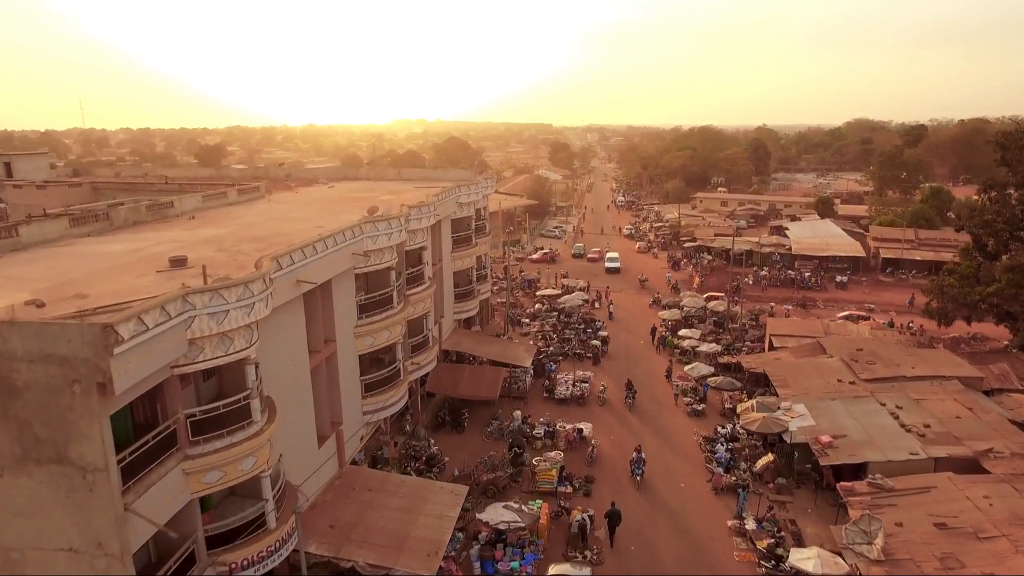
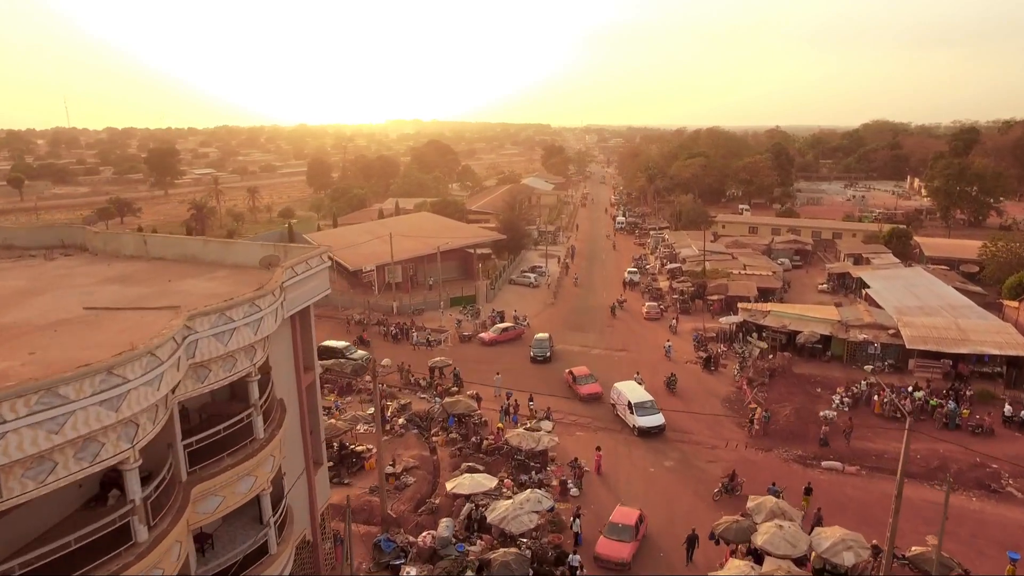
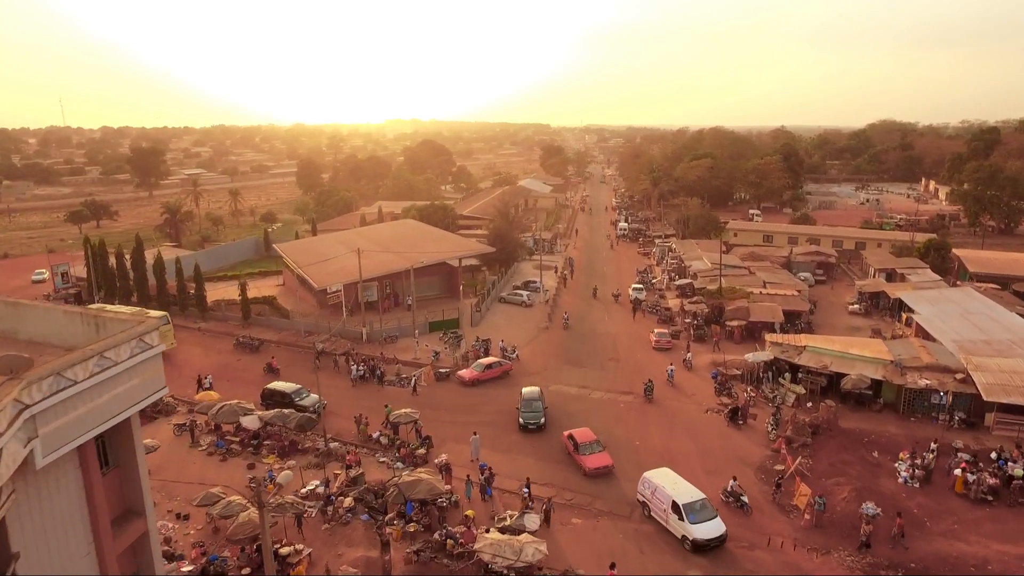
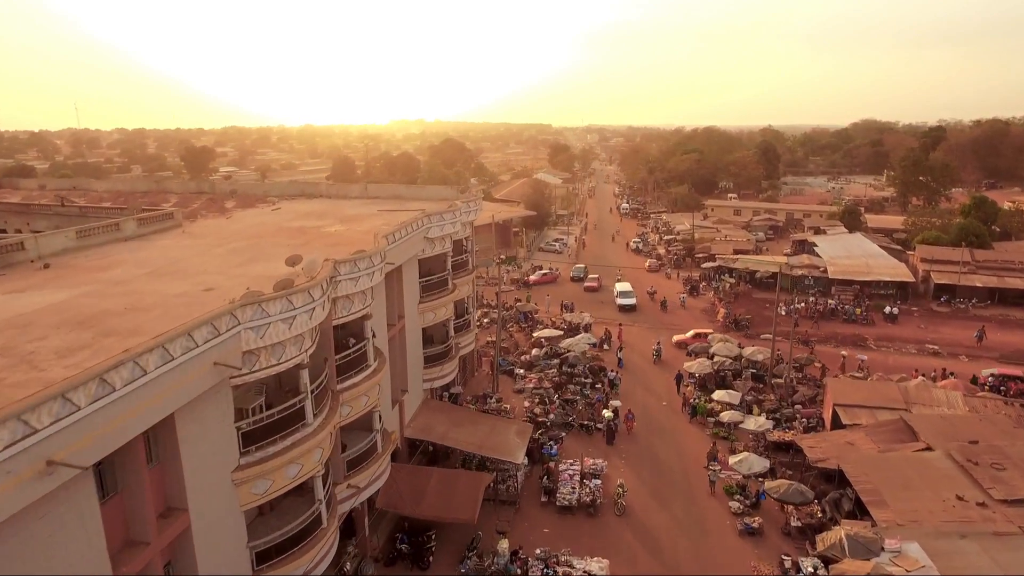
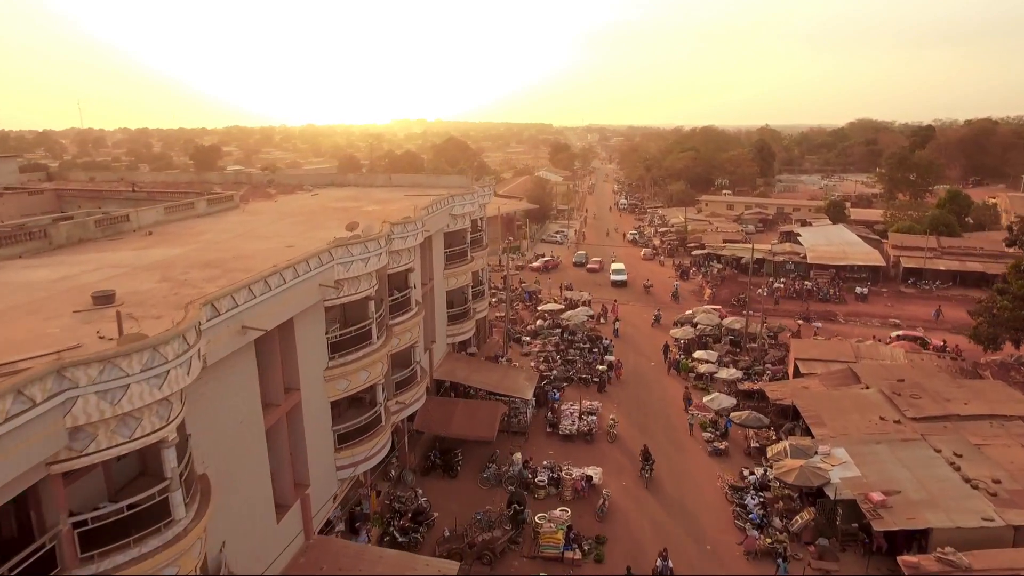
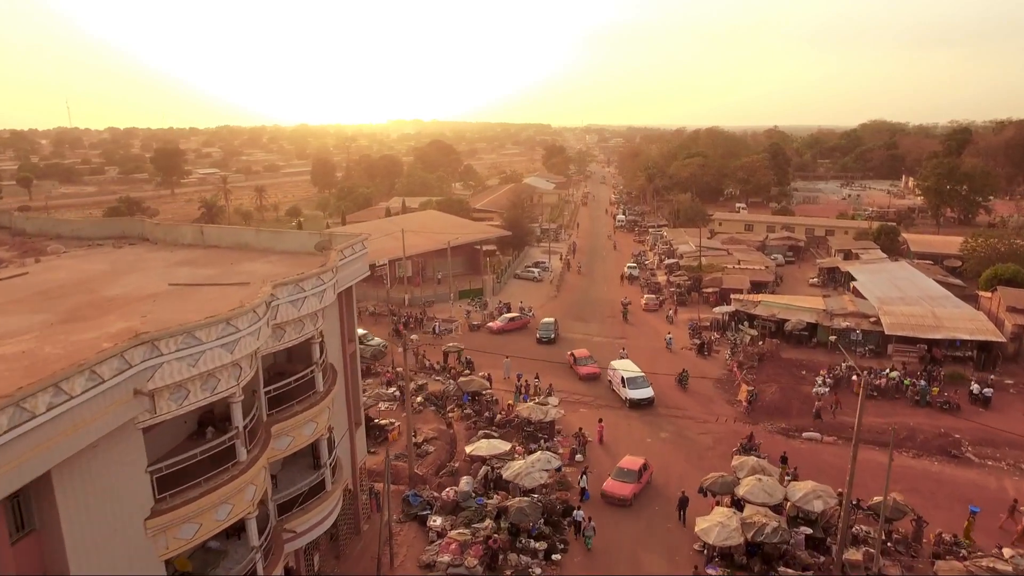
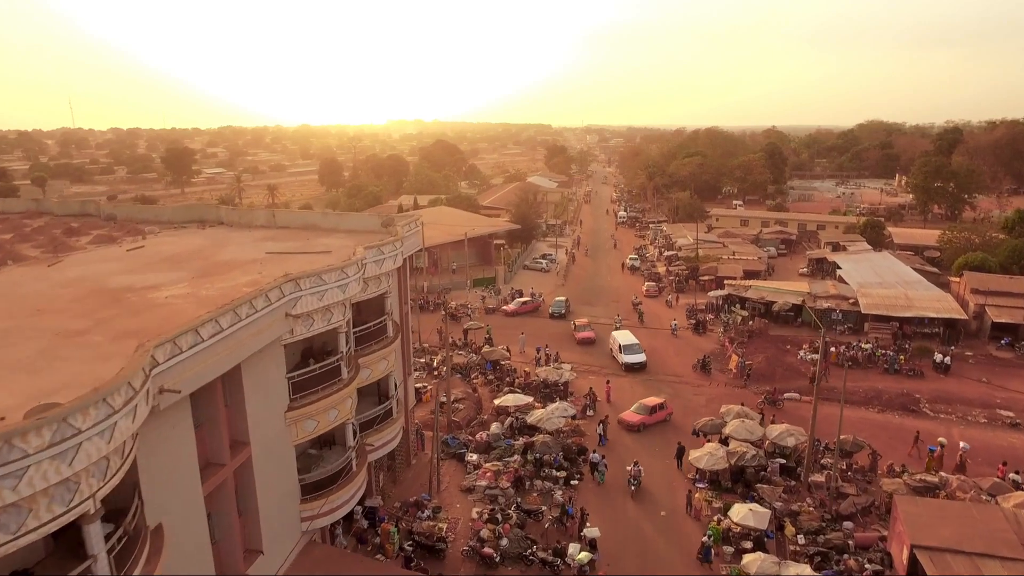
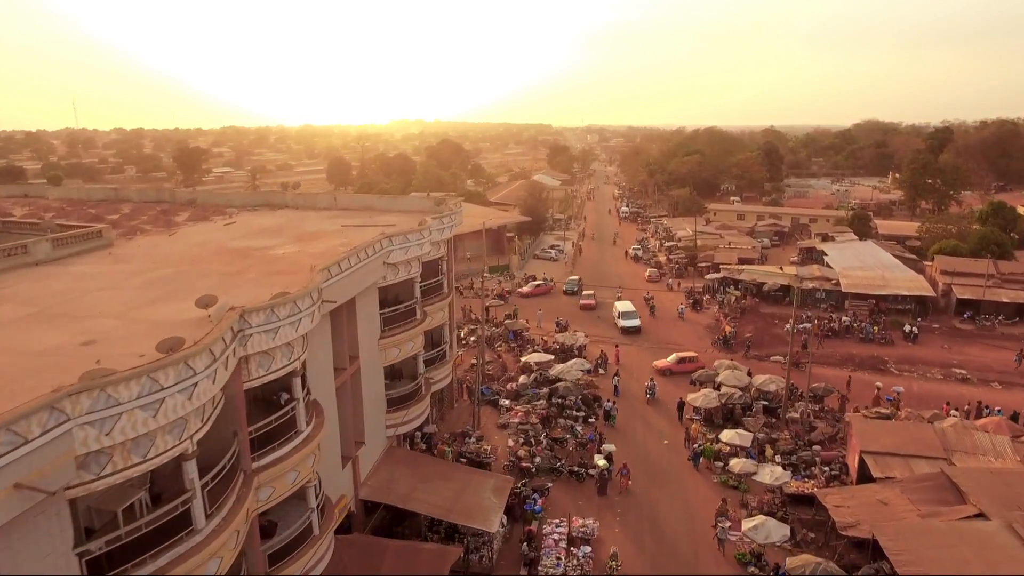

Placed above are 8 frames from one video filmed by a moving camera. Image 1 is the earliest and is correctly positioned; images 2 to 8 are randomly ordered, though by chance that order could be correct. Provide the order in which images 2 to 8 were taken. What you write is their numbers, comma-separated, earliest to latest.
5, 4, 8, 7, 6, 2, 3
